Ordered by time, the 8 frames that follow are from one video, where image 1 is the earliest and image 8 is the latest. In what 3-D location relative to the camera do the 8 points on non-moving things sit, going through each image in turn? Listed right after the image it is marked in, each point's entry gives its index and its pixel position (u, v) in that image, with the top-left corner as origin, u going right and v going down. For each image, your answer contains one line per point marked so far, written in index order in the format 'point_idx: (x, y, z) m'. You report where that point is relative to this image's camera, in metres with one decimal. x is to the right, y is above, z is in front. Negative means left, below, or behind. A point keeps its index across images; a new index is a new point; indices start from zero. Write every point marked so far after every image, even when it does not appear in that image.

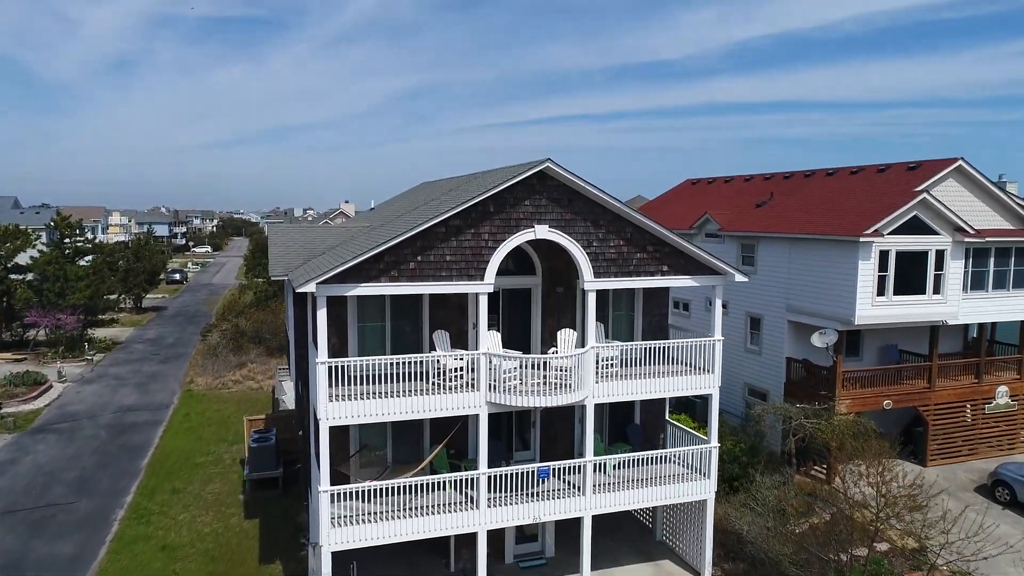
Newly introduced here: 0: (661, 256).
0: (+2.1, +0.5, +10.2) m
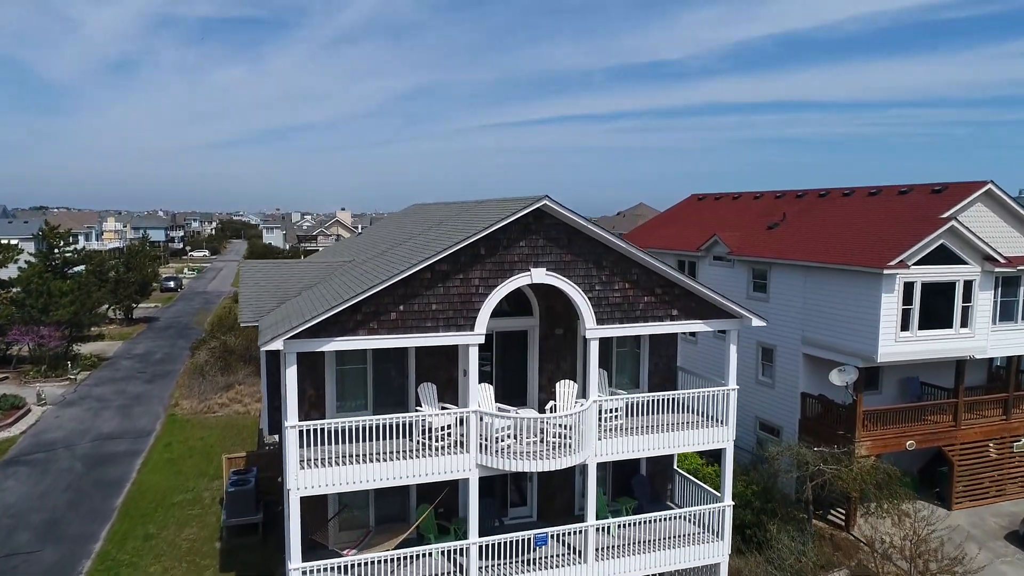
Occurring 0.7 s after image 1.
0: (+2.1, -0.1, +9.2) m
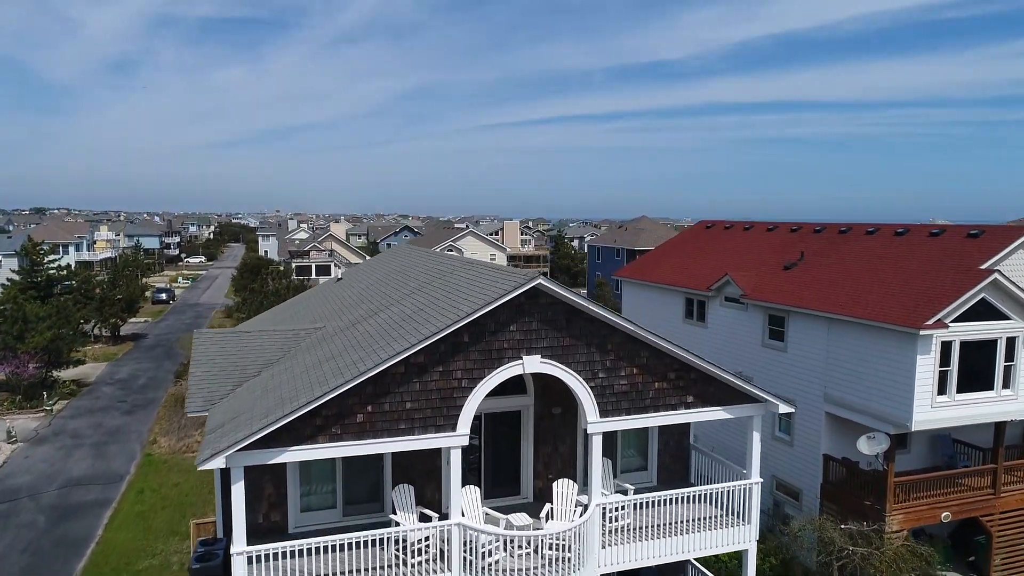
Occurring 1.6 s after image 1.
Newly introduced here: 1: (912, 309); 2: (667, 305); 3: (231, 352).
0: (+1.9, -1.1, +8.0) m
1: (+6.2, -0.3, +11.1) m
2: (+3.8, -0.4, +17.5) m
3: (-3.5, -0.8, +8.9) m
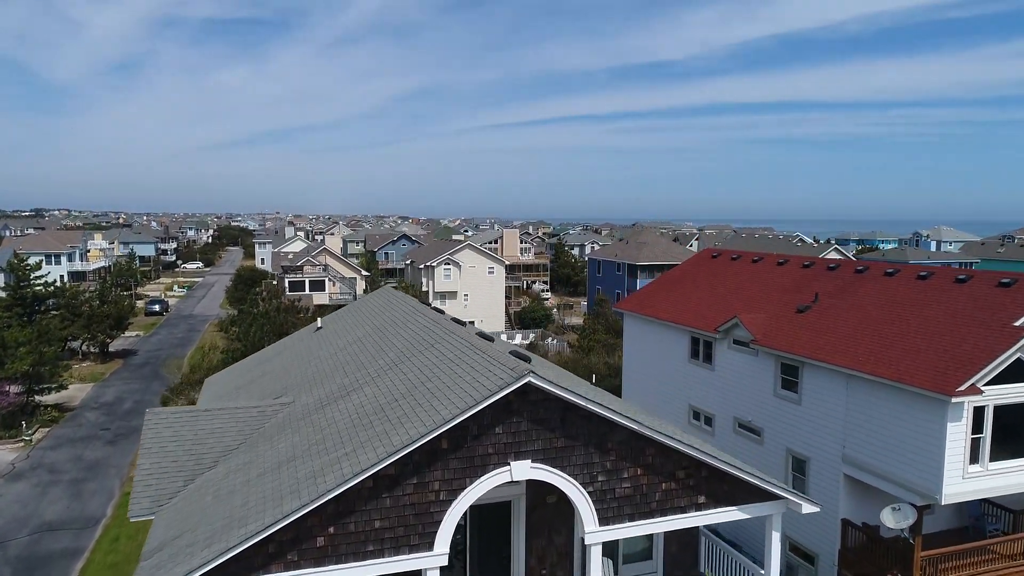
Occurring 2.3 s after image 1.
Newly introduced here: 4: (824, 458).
0: (+1.8, -1.9, +7.0) m
1: (+6.1, -1.2, +10.1) m
2: (+3.7, -1.3, +16.6) m
3: (-3.6, -1.7, +7.9) m
4: (+5.3, -2.9, +12.2) m
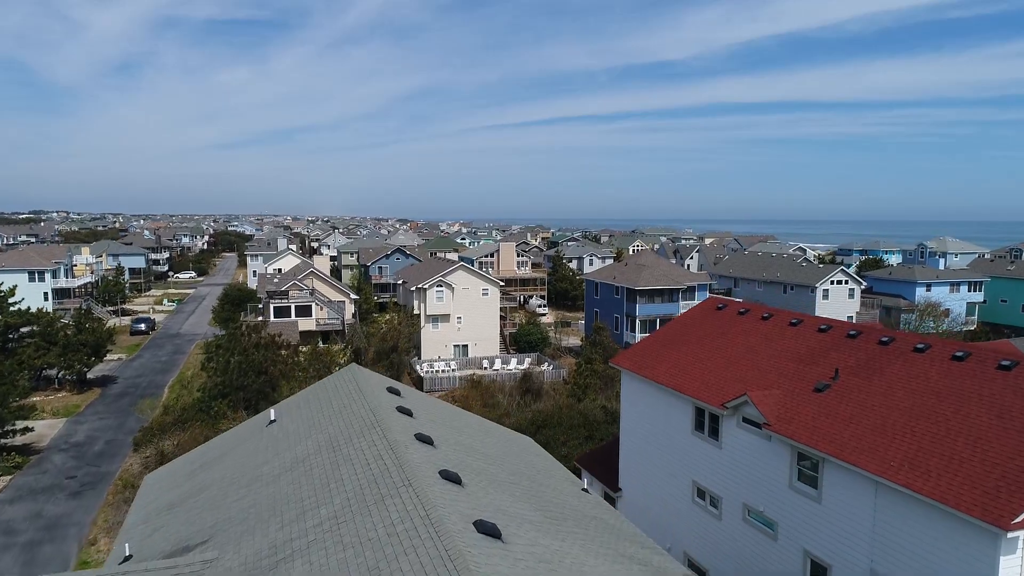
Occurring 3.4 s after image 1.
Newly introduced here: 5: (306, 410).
0: (+1.5, -3.2, +5.5) m
1: (+5.8, -2.5, +8.6) m
2: (+3.4, -2.6, +15.1) m
3: (-3.9, -3.0, +6.4) m
4: (+5.0, -4.2, +10.7) m
5: (-3.1, -1.8, +10.6) m
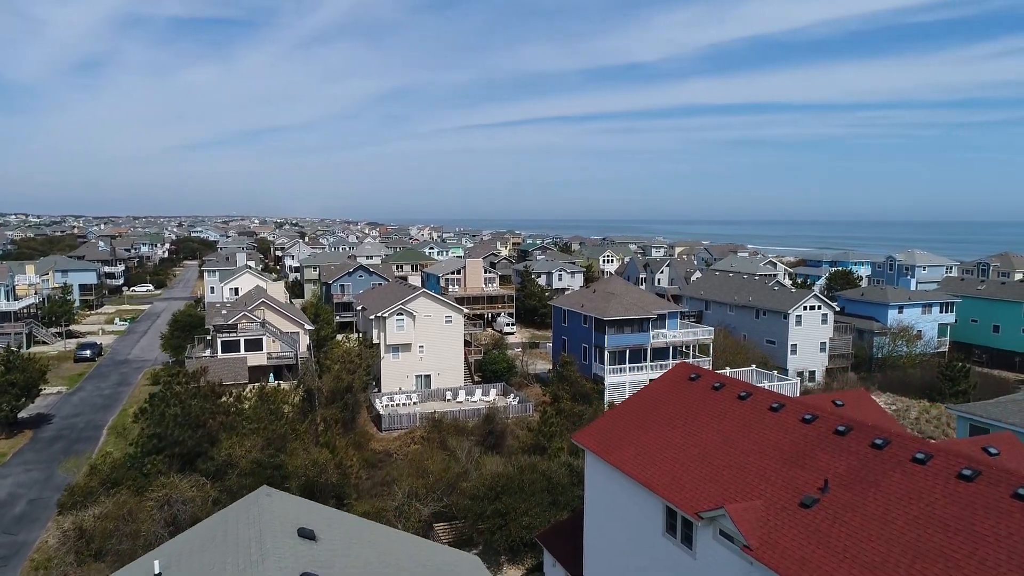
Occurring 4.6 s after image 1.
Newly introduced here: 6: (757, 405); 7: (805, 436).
0: (+0.9, -4.8, +3.8) m
1: (+5.1, -4.0, +7.1) m
2: (+2.5, -4.1, +13.4) m
3: (-4.6, -4.5, +4.5) m
4: (+4.2, -5.7, +9.1) m
5: (-3.9, -3.4, +8.7) m
6: (+4.7, -2.2, +13.7) m
7: (+5.0, -2.5, +12.1) m
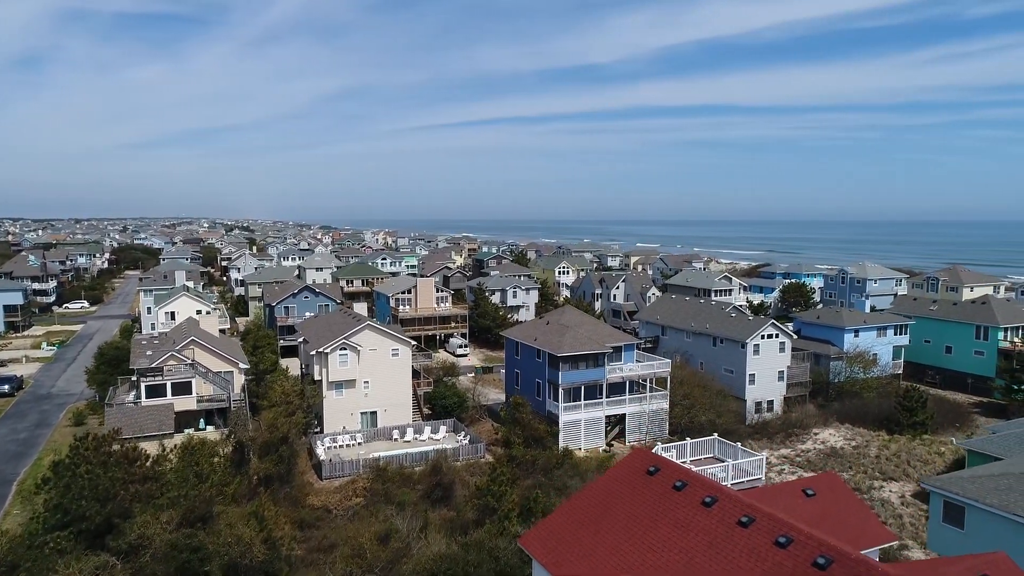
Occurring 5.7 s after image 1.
0: (+0.4, -6.4, +2.1) m
1: (+4.4, -5.6, +5.5) m
2: (+1.4, -5.8, +11.7) m
3: (-5.1, -6.2, +2.4) m
4: (+3.4, -7.4, +7.5) m
5: (-4.7, -5.1, +6.6) m
6: (+3.6, -3.8, +12.1) m
7: (+4.0, -4.2, +10.5) m
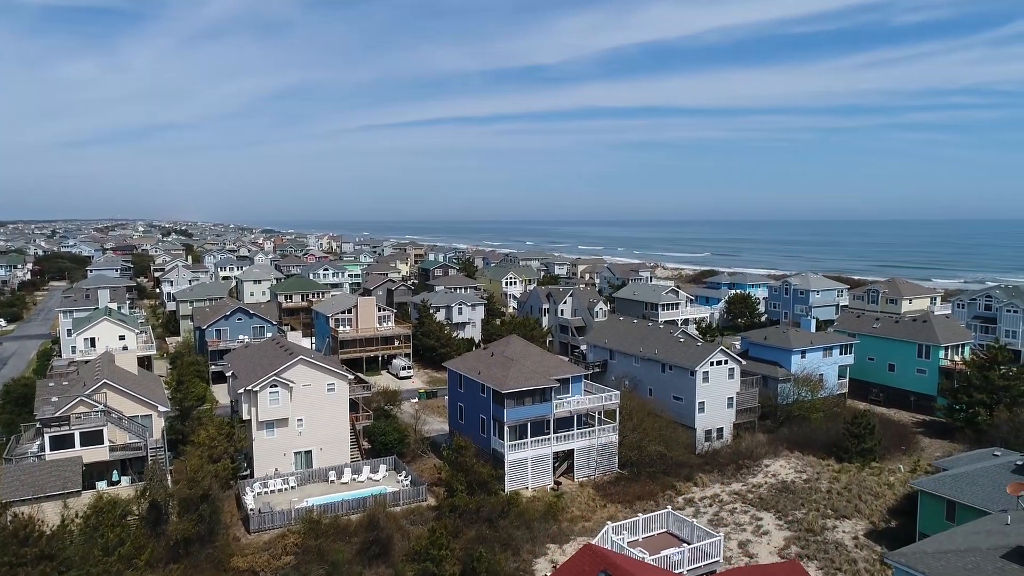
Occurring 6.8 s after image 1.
0: (+0.2, -7.9, +0.4) m
1: (+3.8, -7.1, +4.2) m
2: (+0.4, -7.3, +10.1) m
3: (-5.4, -7.8, +0.4) m
4: (+2.8, -8.8, +6.1) m
5: (-5.3, -6.7, +4.6) m
6: (+2.6, -5.3, +10.7) m
7: (+3.1, -5.6, +9.1) m
